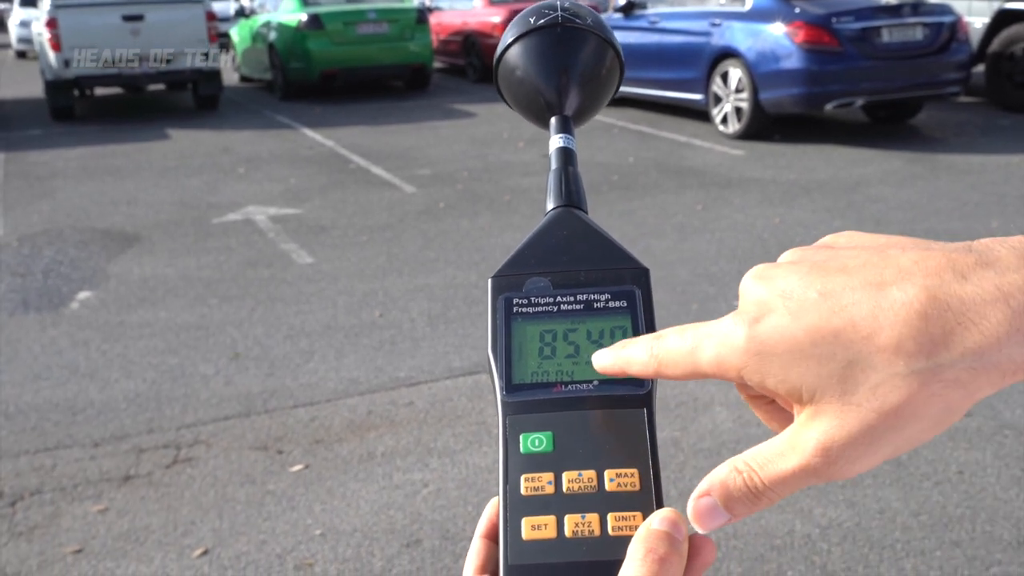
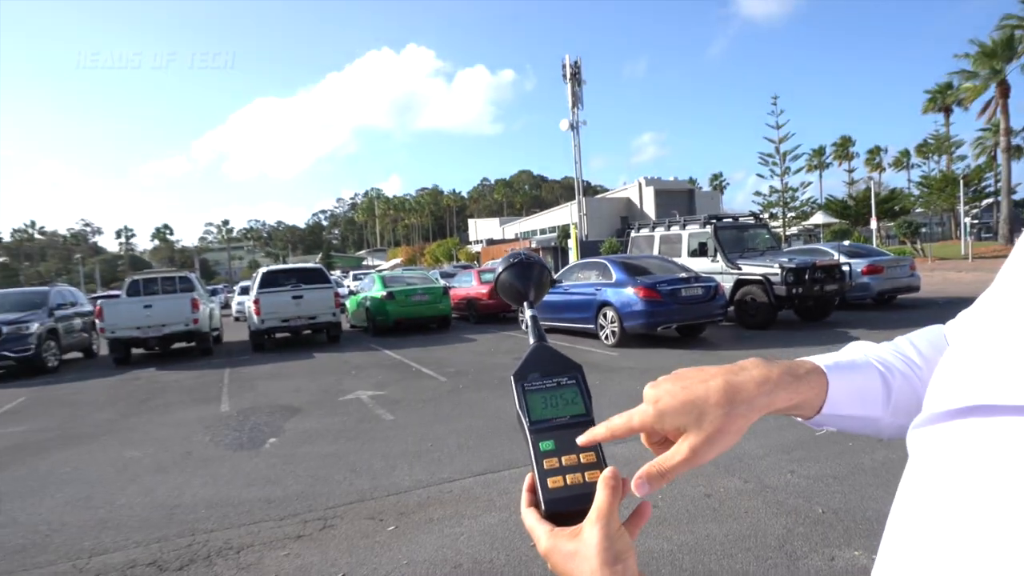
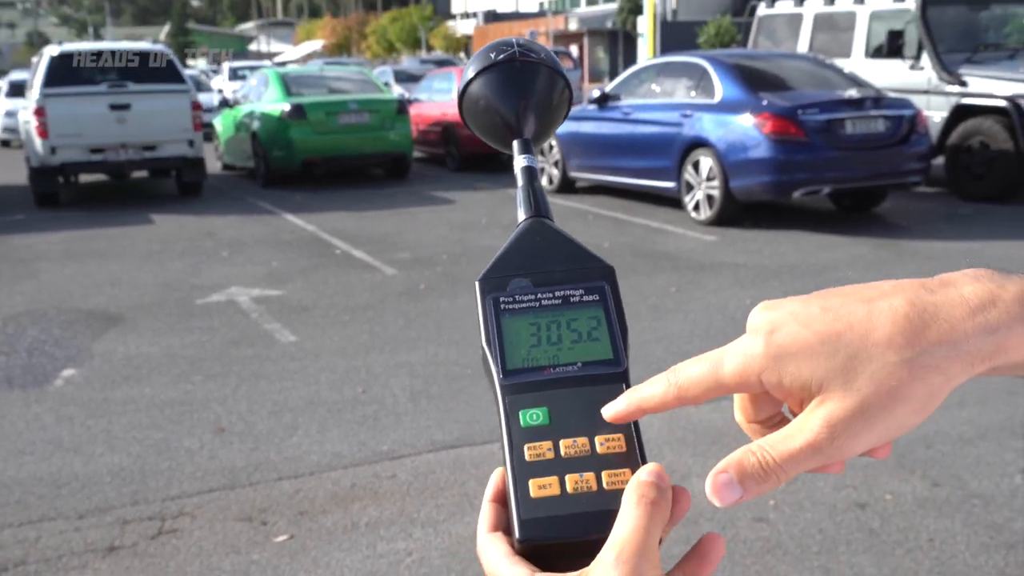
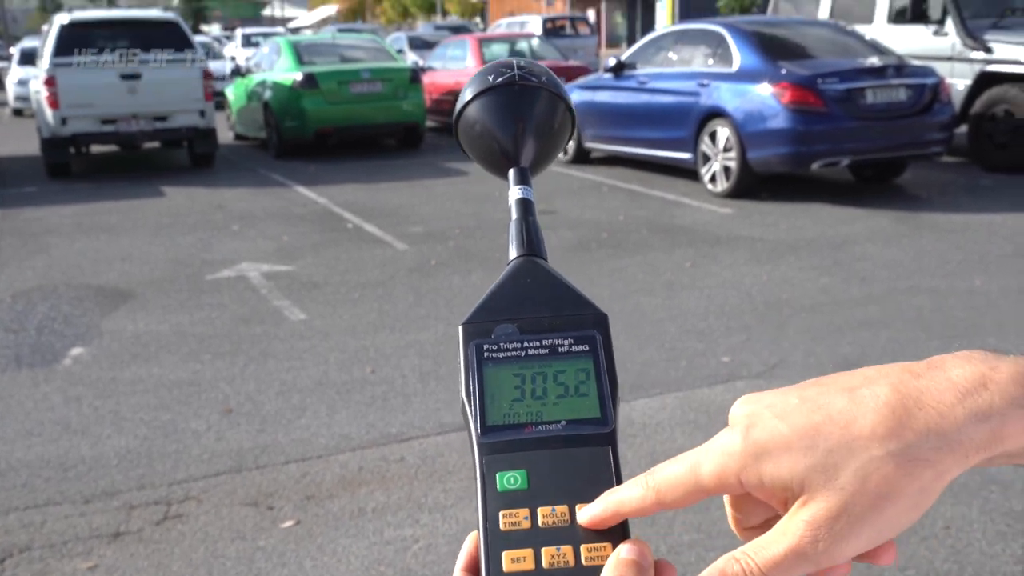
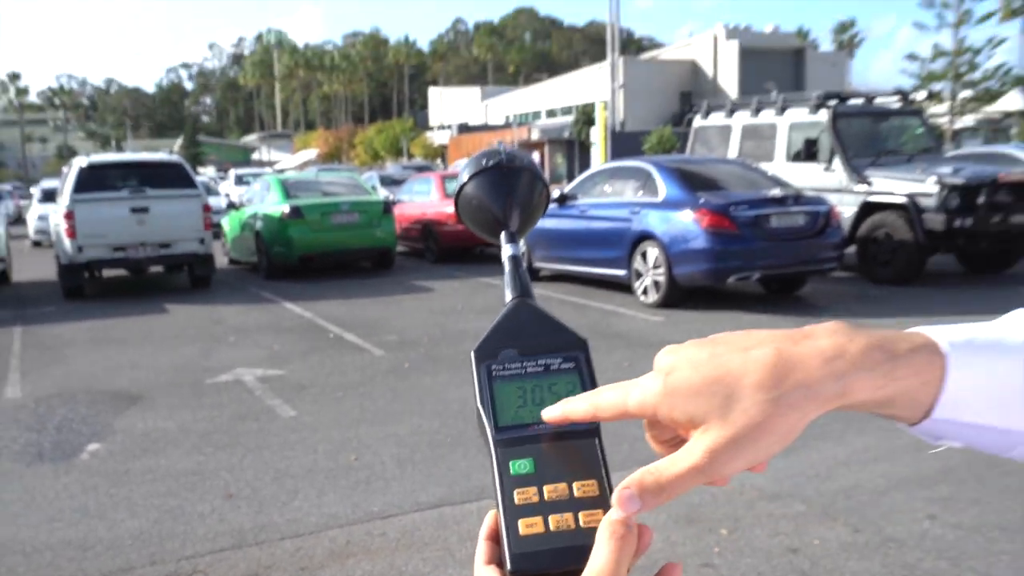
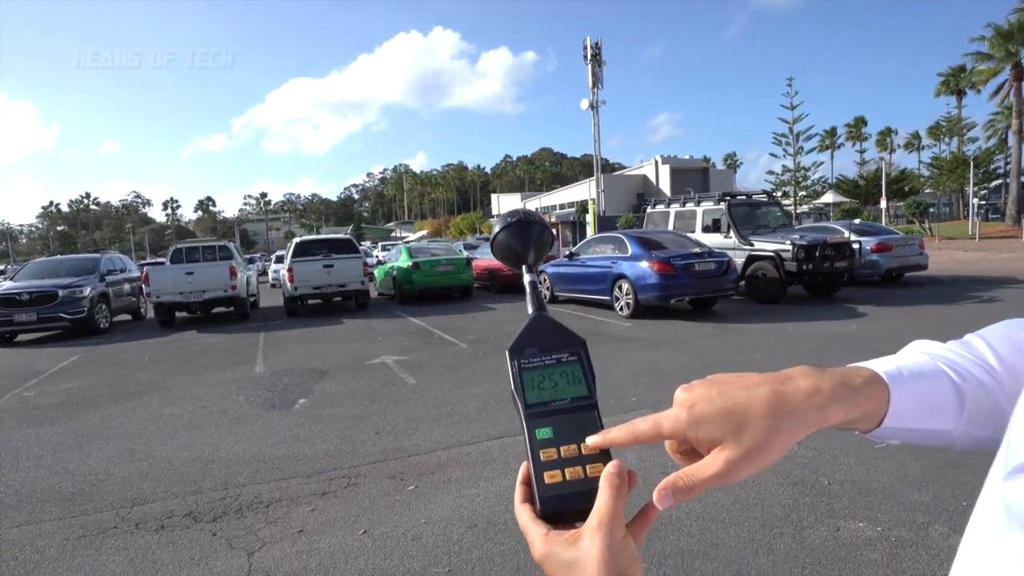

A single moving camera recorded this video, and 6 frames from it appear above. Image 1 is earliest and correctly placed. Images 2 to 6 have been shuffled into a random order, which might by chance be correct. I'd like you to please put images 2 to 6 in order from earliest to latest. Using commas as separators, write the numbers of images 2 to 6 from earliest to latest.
4, 3, 5, 2, 6
